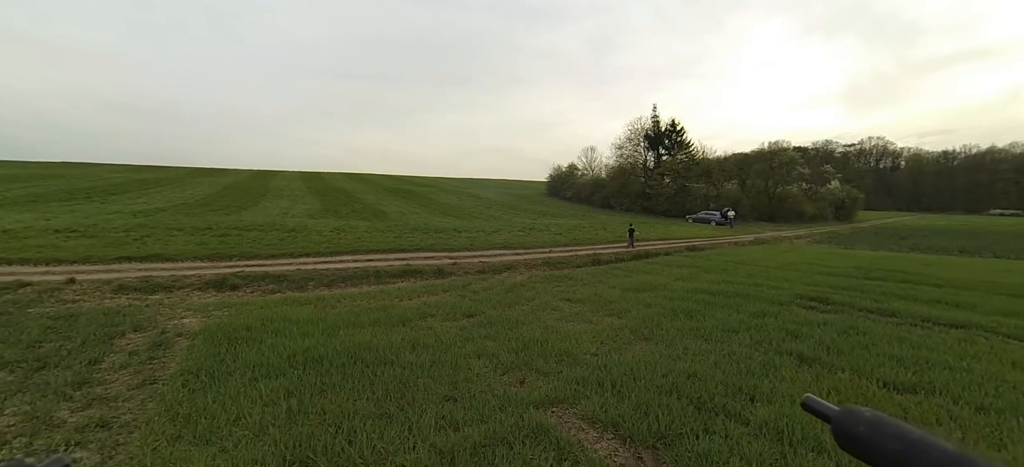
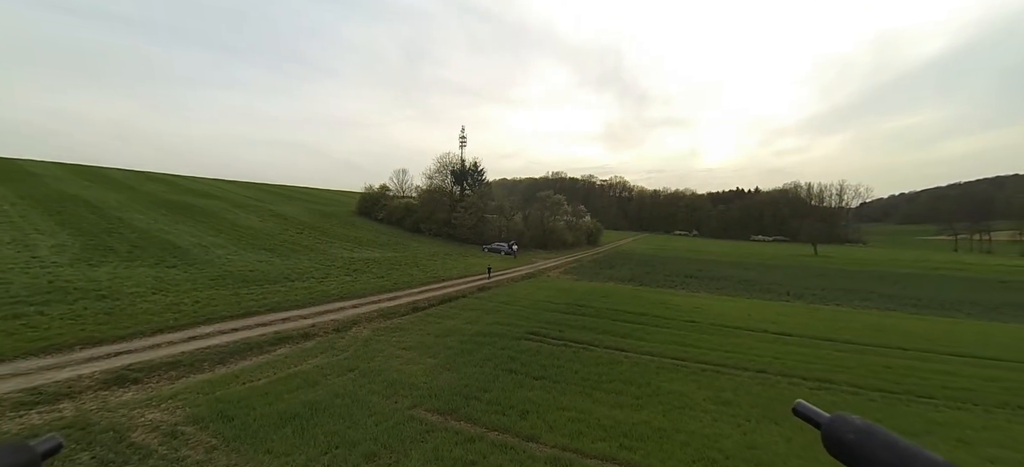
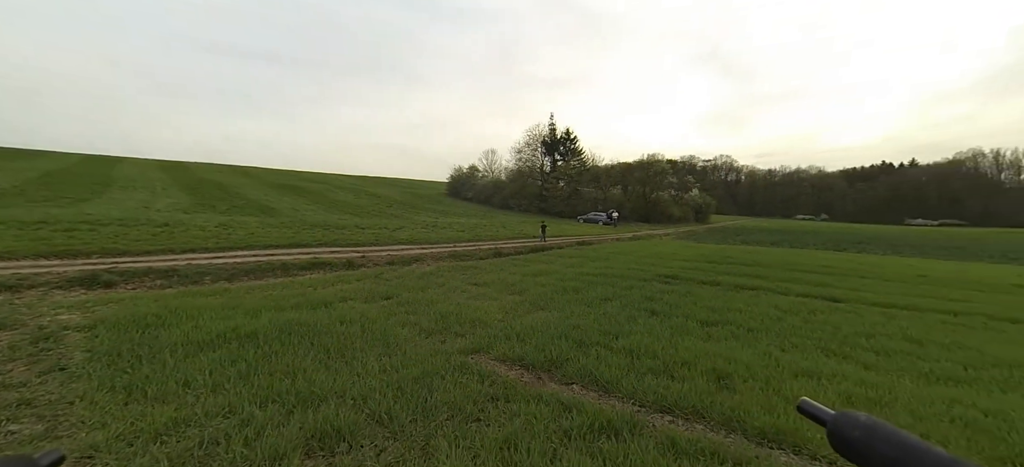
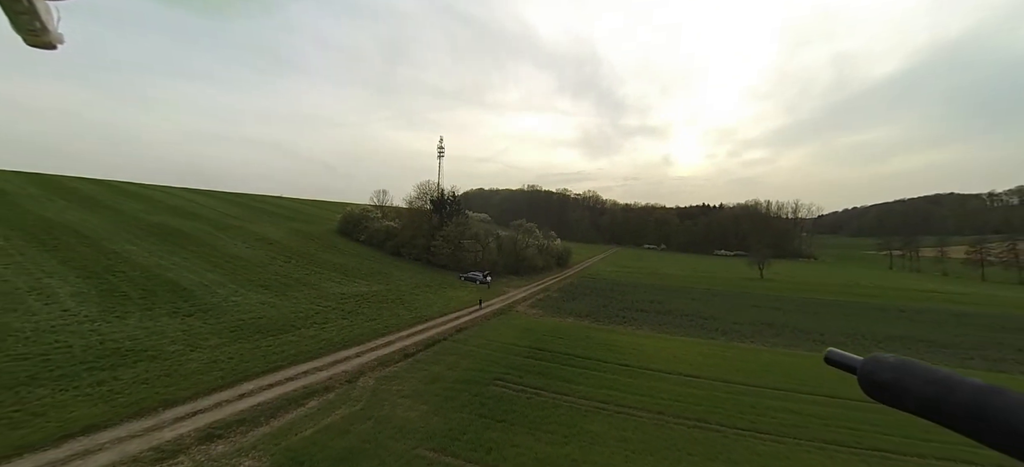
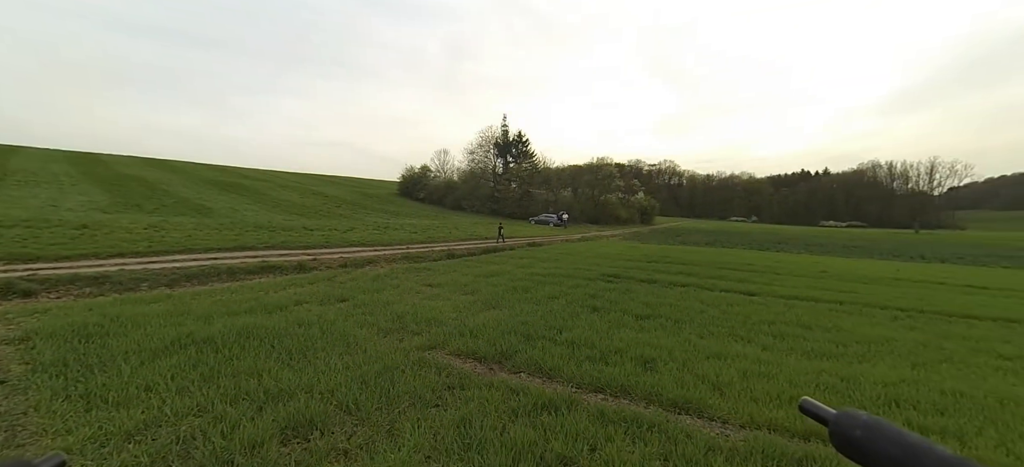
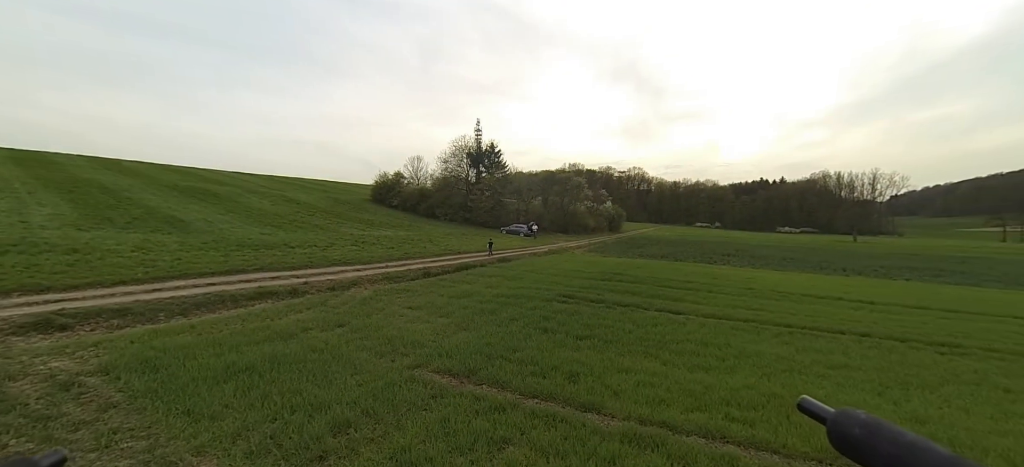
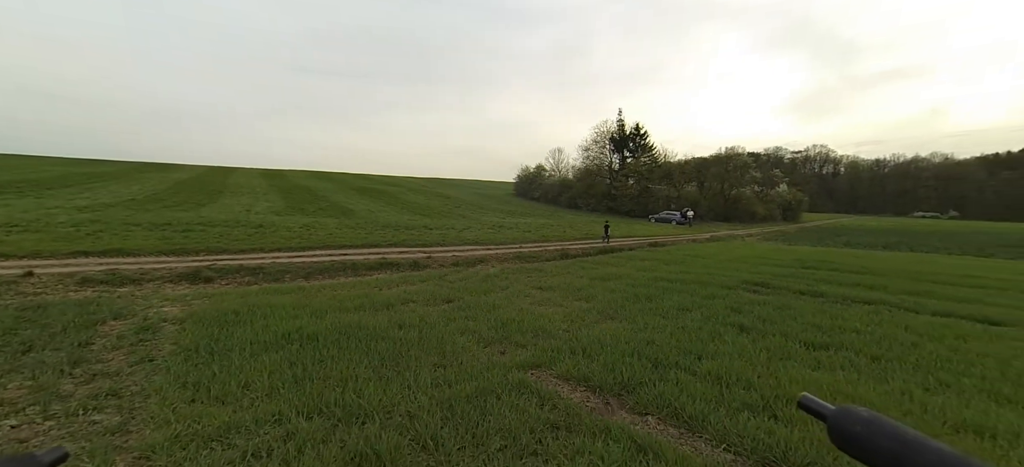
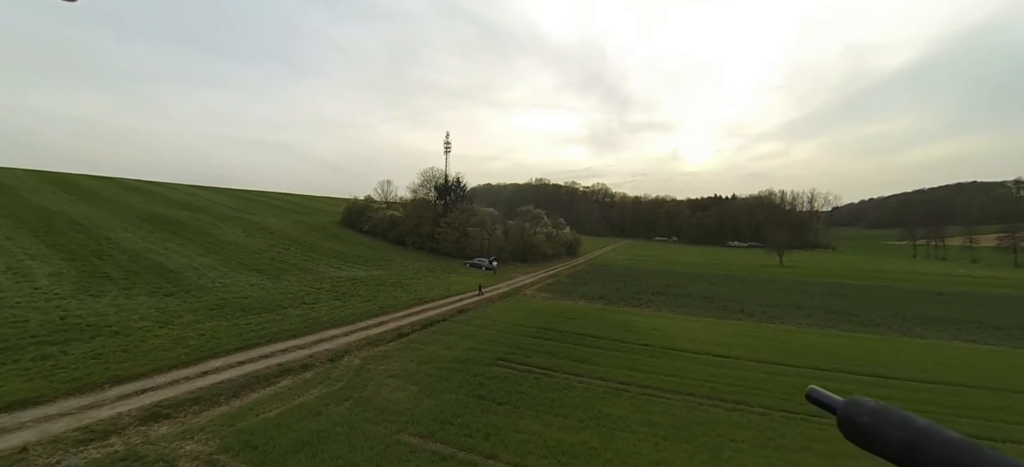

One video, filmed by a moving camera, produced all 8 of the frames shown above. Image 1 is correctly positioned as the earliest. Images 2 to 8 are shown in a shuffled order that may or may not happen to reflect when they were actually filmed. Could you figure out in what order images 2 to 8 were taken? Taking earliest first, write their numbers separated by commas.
7, 3, 5, 6, 2, 8, 4
